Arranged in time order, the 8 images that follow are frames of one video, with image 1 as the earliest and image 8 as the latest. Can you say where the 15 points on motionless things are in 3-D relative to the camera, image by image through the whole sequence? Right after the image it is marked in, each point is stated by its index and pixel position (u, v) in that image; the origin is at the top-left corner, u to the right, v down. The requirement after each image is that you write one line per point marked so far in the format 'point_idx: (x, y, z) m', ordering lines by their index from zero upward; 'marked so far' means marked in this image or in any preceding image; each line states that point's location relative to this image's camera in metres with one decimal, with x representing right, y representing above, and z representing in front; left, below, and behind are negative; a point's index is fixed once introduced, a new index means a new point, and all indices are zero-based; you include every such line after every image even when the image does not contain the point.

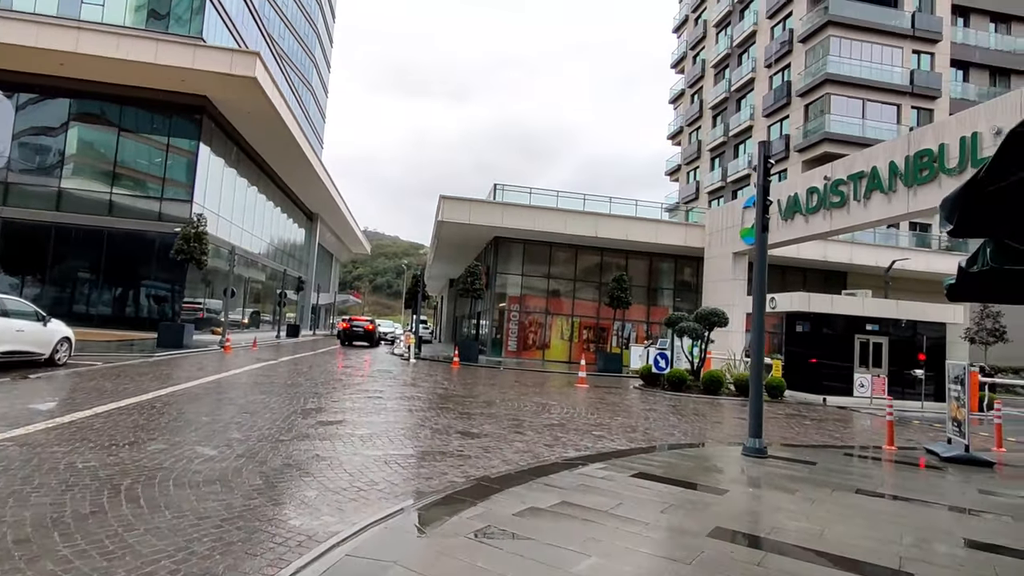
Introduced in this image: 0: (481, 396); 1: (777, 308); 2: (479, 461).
0: (-0.7, -2.4, +12.8) m
1: (+8.7, -0.6, +18.5) m
2: (-0.4, -2.0, +6.7) m
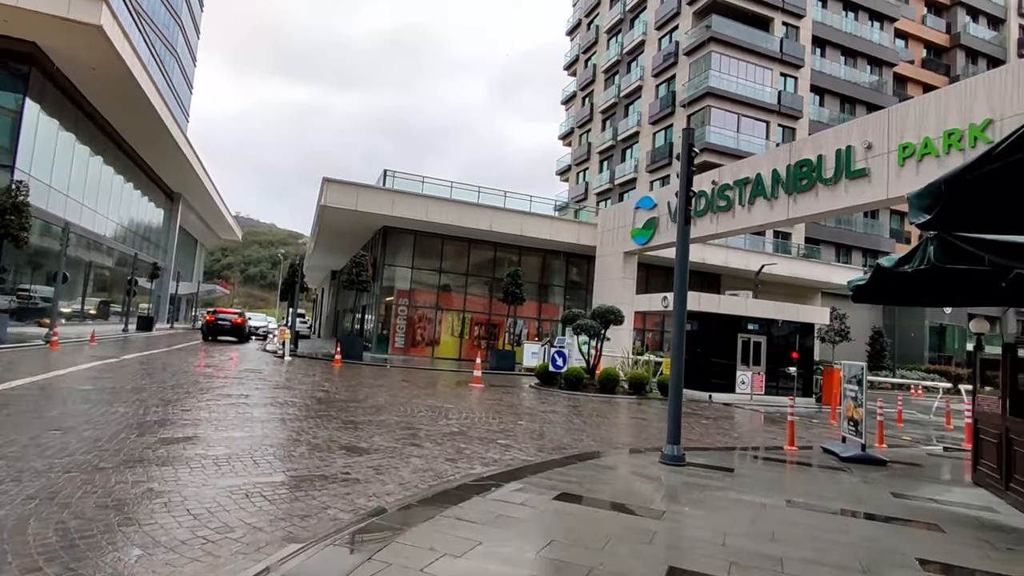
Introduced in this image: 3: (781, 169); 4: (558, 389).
0: (-2.9, -2.2, +11.4) m
1: (+5.2, -0.6, +18.8) m
2: (-1.4, -1.9, +5.5) m
3: (+8.4, +3.7, +17.9) m
4: (+1.4, -2.9, +16.4) m
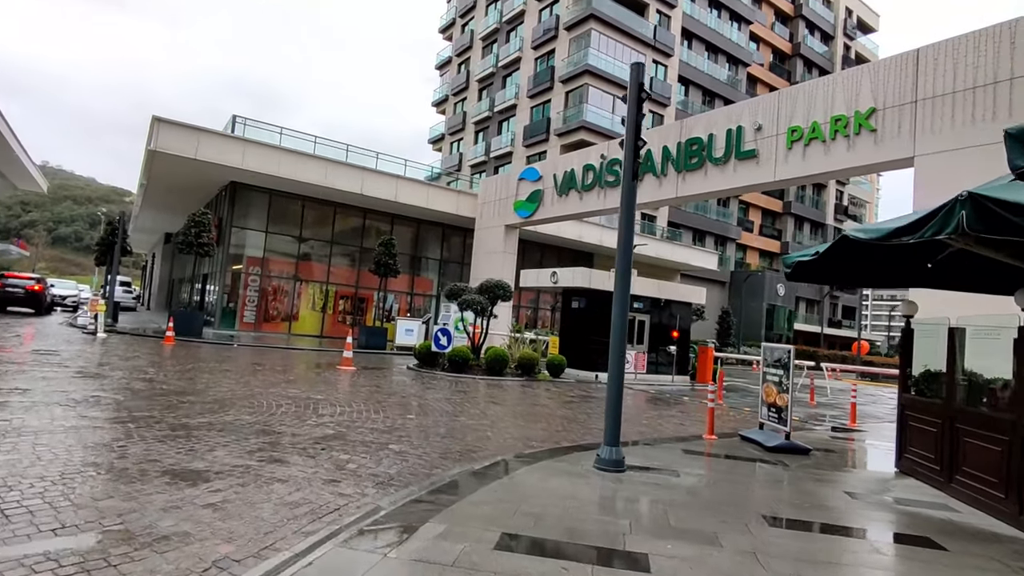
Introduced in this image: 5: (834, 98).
0: (-4.7, -1.6, +8.9) m
1: (+1.5, +0.2, +18.0) m
2: (-1.8, -1.6, +3.5) m
3: (+4.9, +4.4, +17.7) m
4: (-1.8, -2.2, +14.8) m
5: (+7.7, +4.6, +13.7) m
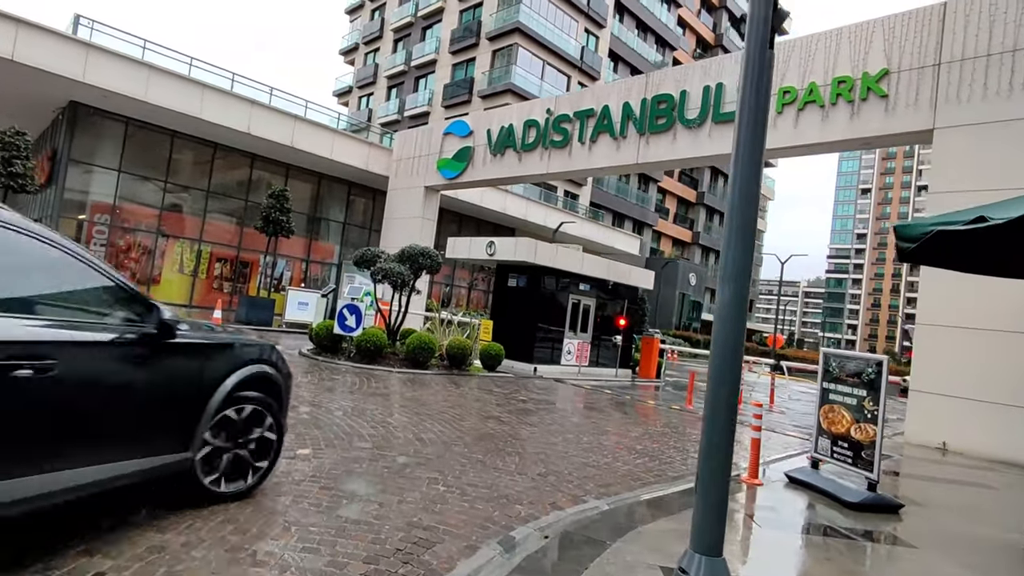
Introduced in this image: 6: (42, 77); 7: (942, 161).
0: (-5.1, -1.0, +5.0) m
1: (-0.5, +0.9, +15.0) m
2: (-1.3, -1.3, +0.2) m
3: (+3.2, +4.9, +15.1) m
4: (-3.3, -1.5, +11.4) m
5: (+6.7, +4.8, +11.7) m
6: (-14.1, +6.3, +17.2) m
7: (+7.6, +2.2, +10.1) m
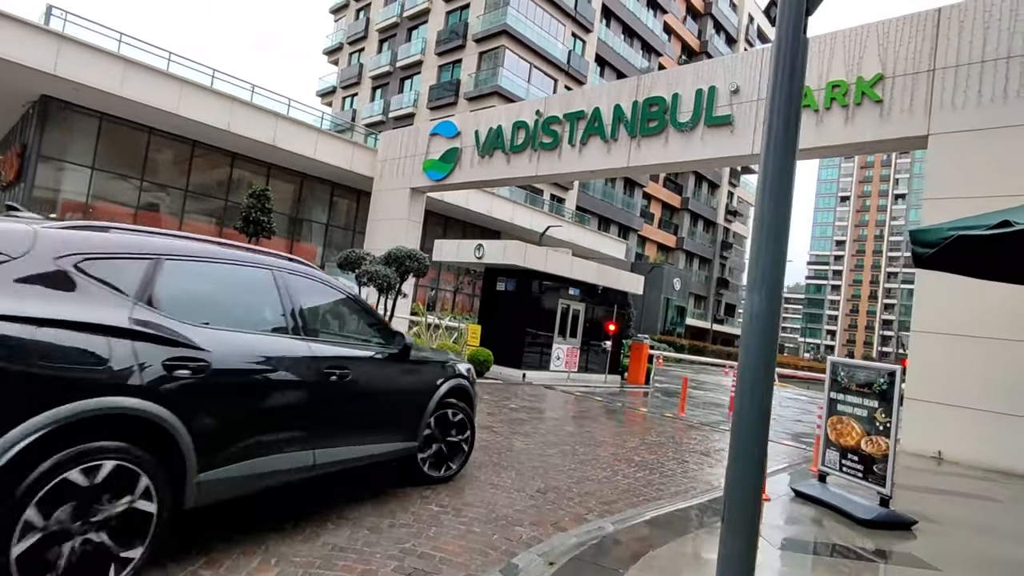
0: (-5.1, -1.0, +4.5) m
1: (-0.8, +0.8, +14.6) m
2: (-1.2, -1.3, -0.2) m
3: (+2.9, +4.8, +14.9) m
4: (-3.5, -1.5, +10.9) m
5: (+6.5, +4.7, +11.6) m
6: (-14.4, +6.3, +16.6) m
7: (+7.4, +2.1, +10.0) m
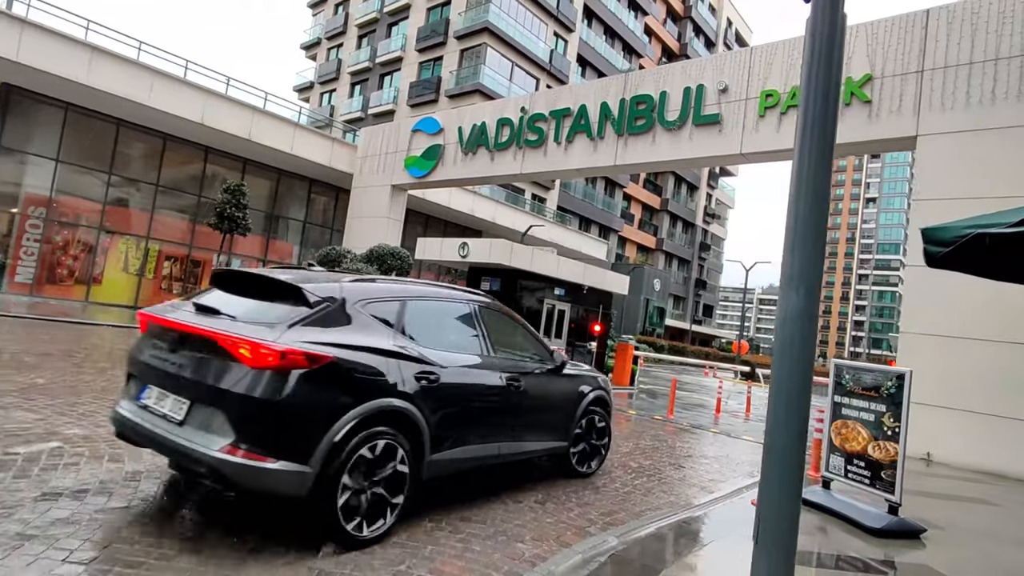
0: (-5.1, -0.9, +4.0) m
1: (-1.1, +0.8, +14.3) m
2: (-1.0, -1.3, -0.5) m
3: (+2.5, +4.8, +14.7) m
4: (-3.7, -1.5, +10.5) m
5: (+6.2, +4.6, +11.6) m
6: (-14.8, +6.3, +15.7) m
7: (+7.2, +2.1, +10.0) m
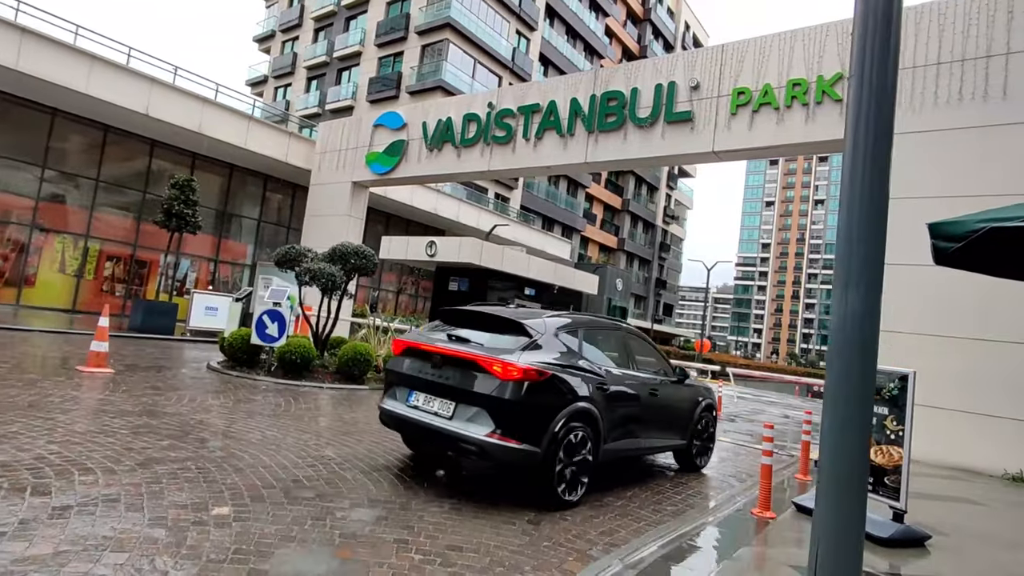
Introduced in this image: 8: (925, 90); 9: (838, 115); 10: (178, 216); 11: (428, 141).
0: (-5.1, -1.0, +3.2) m
1: (-1.9, +0.8, +13.8) m
2: (-0.7, -1.3, -1.0) m
3: (+1.7, +4.8, +14.4) m
4: (-4.2, -1.5, +9.8) m
5: (+5.6, +4.7, +11.6) m
6: (-15.6, +6.3, +14.2) m
7: (+6.8, +2.1, +10.1) m
8: (+7.2, +3.4, +10.0) m
9: (+6.2, +3.3, +11.0) m
10: (-10.3, +2.2, +17.6) m
11: (-2.5, +4.5, +17.4) m
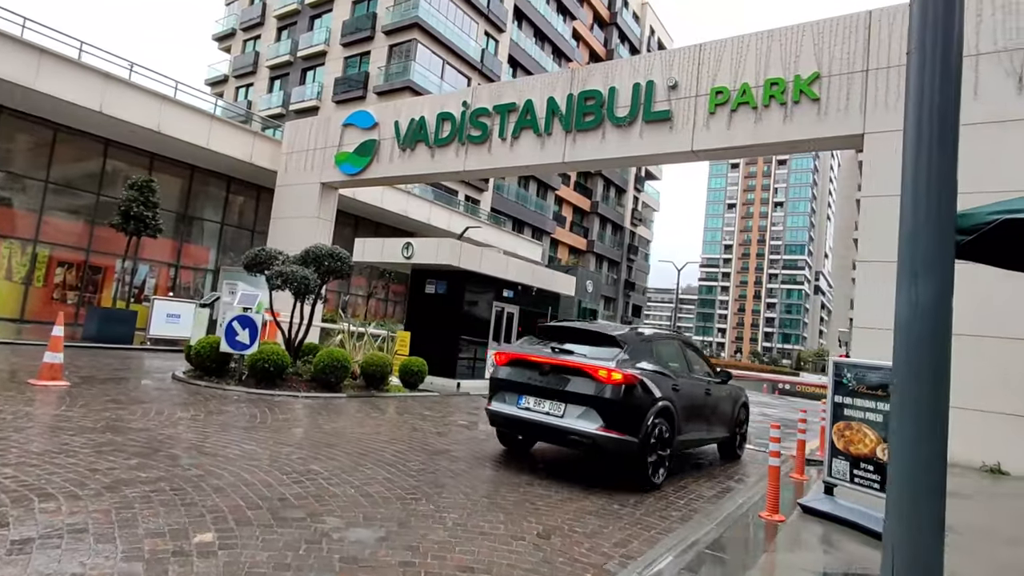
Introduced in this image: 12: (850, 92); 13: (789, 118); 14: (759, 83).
0: (-5.0, -1.0, +2.7) m
1: (-2.4, +0.7, +13.4) m
2: (-0.4, -1.3, -1.3) m
3: (+1.1, +4.7, +14.3) m
4: (-4.4, -1.6, +9.3) m
5: (+5.2, +4.7, +11.6) m
6: (-16.2, +6.0, +13.1) m
7: (+6.4, +2.2, +10.2) m
8: (+6.9, +3.5, +10.2) m
9: (+5.8, +3.4, +11.1) m
10: (-11.0, +2.0, +16.8) m
11: (-3.3, +4.4, +17.0) m
12: (+6.3, +3.6, +10.7) m
13: (+5.4, +3.4, +11.3) m
14: (+5.0, +4.2, +11.7) m
